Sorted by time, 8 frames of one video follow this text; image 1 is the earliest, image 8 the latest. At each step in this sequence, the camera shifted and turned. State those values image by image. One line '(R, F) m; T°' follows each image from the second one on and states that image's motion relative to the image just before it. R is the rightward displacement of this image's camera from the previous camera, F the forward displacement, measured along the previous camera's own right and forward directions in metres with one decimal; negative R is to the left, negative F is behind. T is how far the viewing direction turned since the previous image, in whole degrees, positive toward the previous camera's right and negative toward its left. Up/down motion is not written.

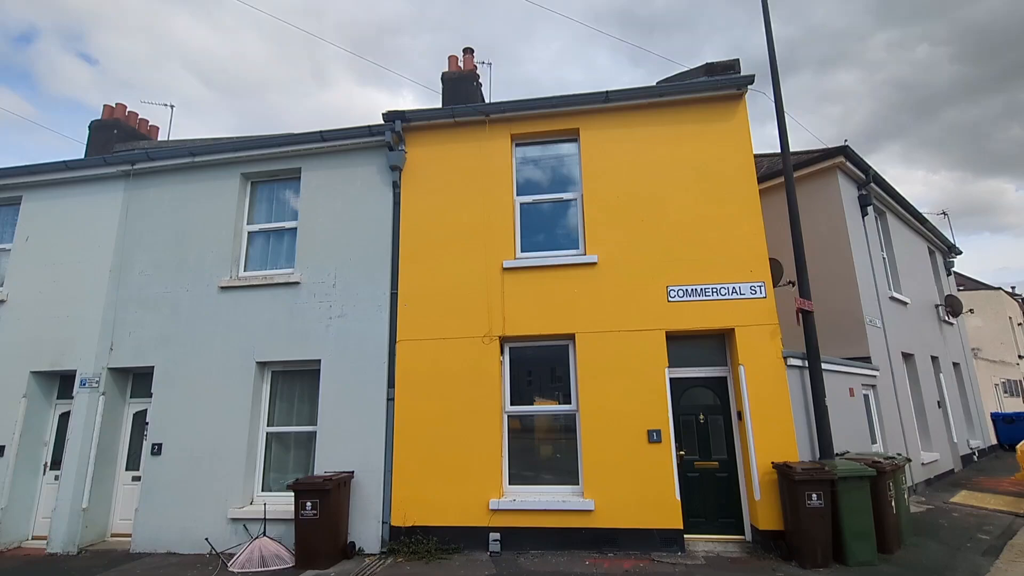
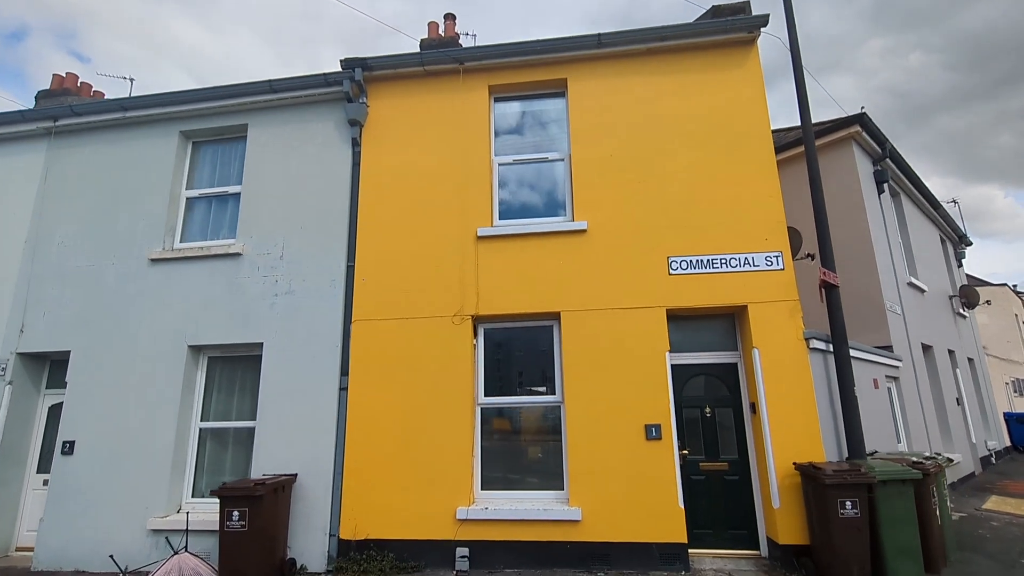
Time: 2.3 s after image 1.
(+0.2, +1.1) m; +1°
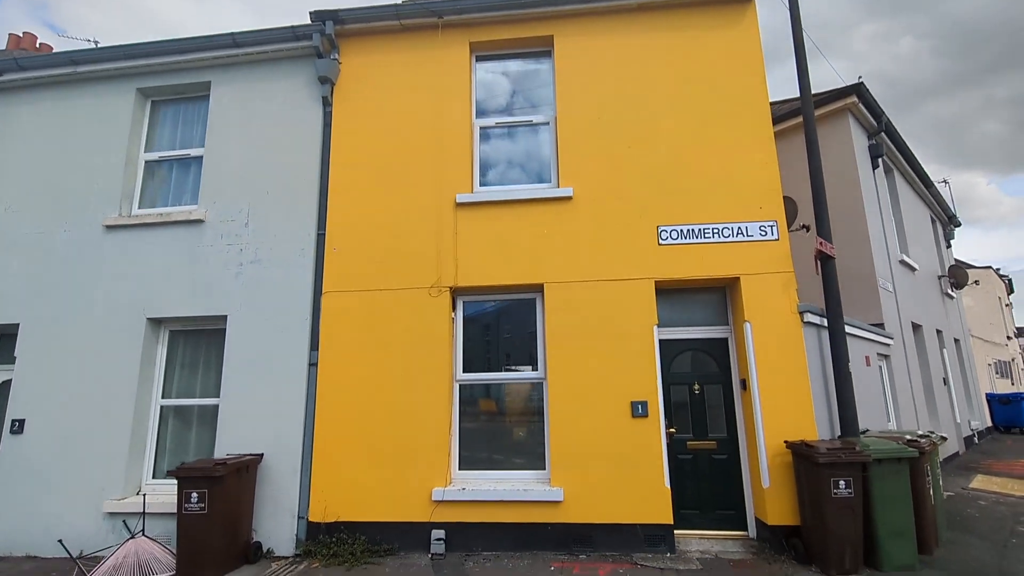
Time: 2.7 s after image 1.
(+0.1, +0.4) m; +1°
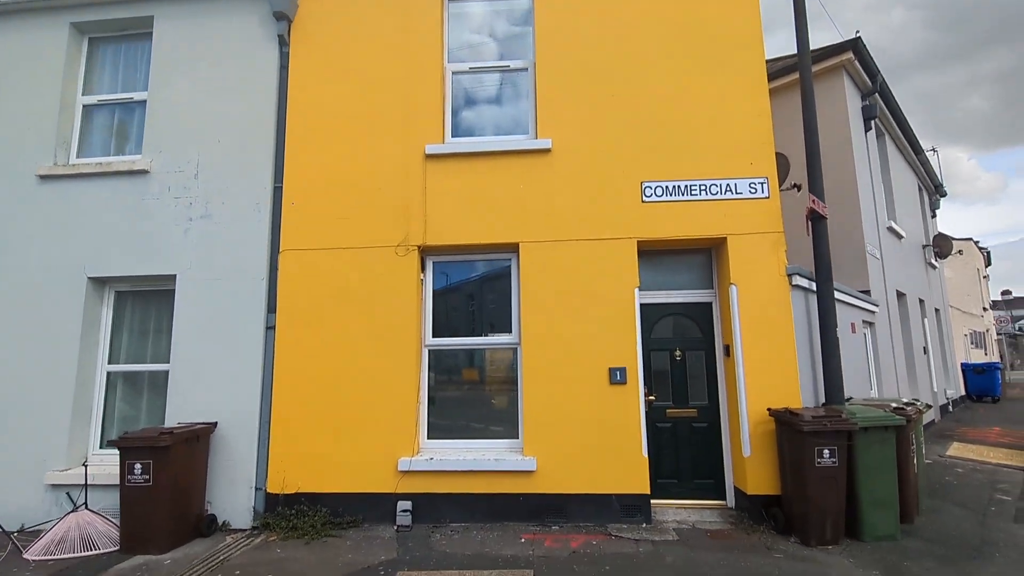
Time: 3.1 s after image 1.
(+0.1, +0.4) m; +2°
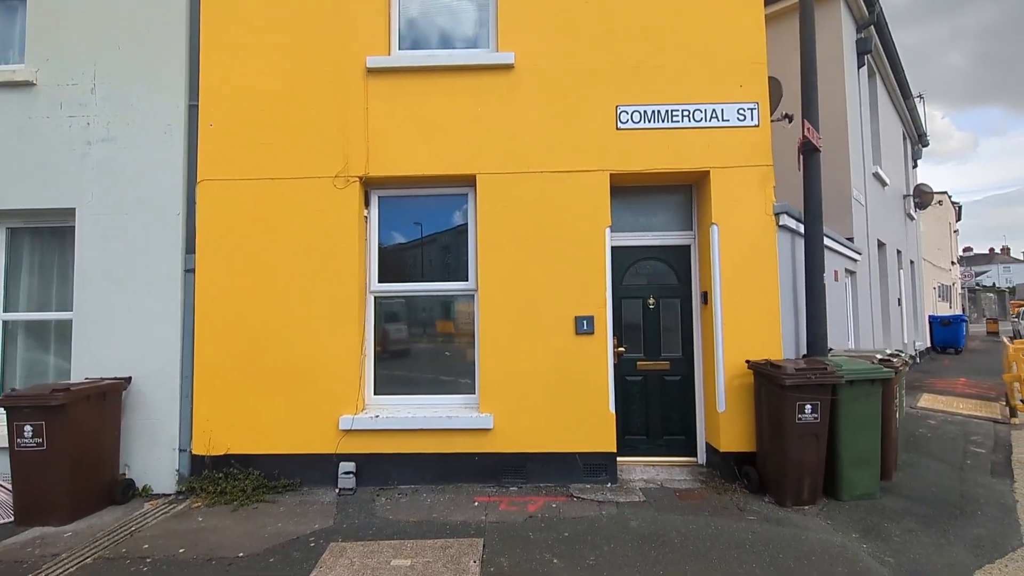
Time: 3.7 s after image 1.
(+0.2, +0.6) m; +3°
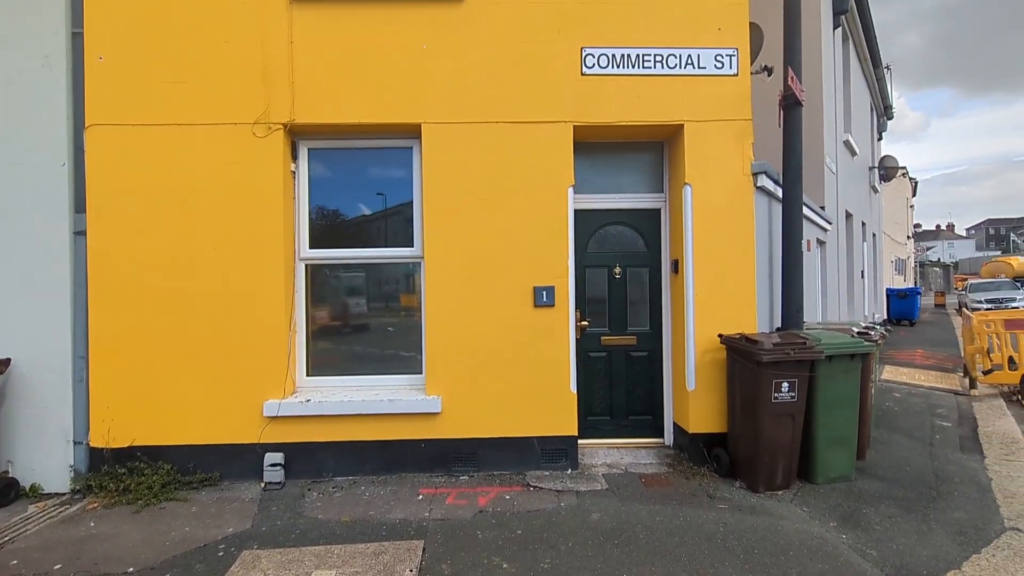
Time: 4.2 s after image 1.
(+0.2, +0.5) m; +4°
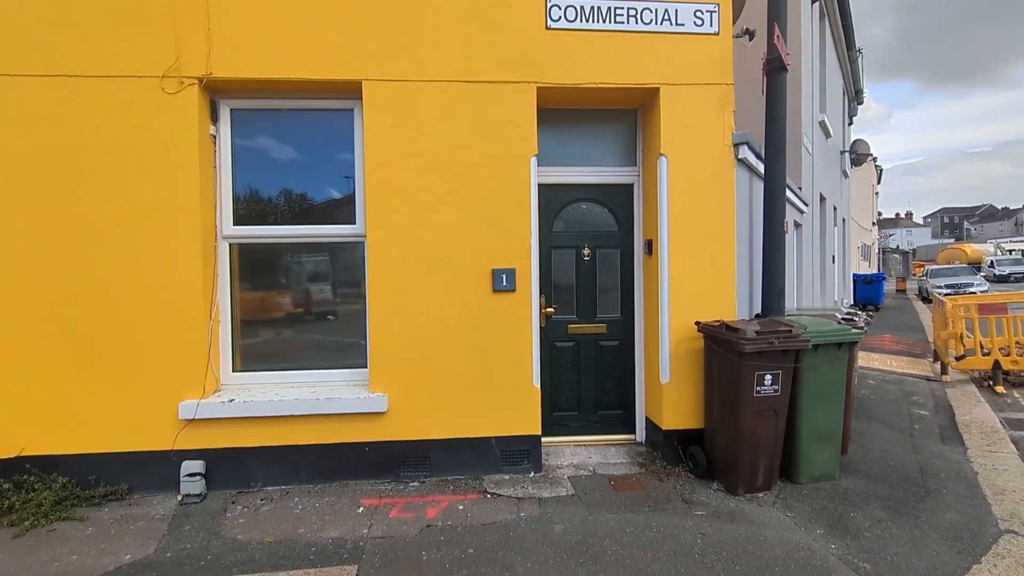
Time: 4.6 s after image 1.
(+0.1, +0.5) m; +3°
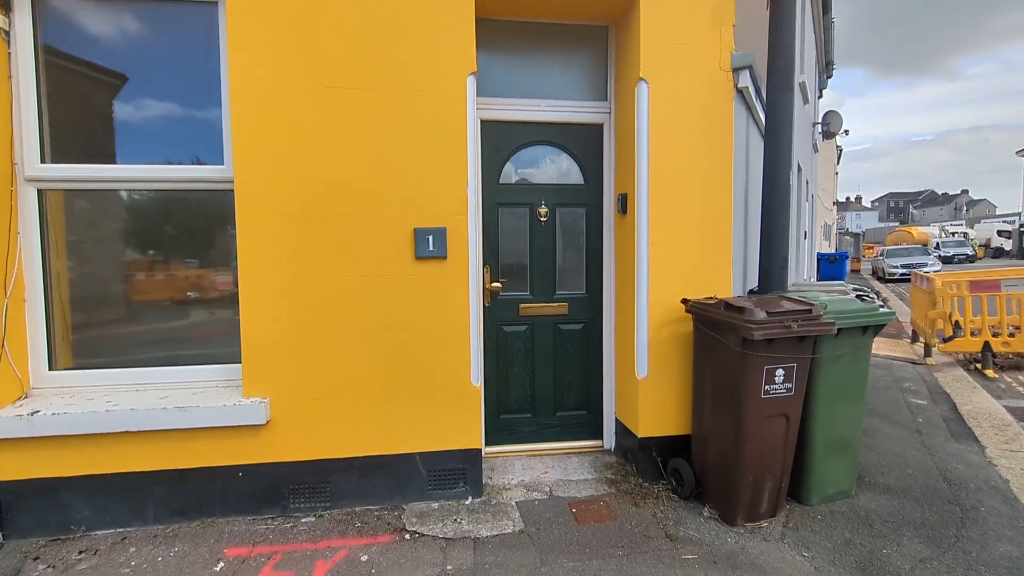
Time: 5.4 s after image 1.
(+0.2, +1.0) m; +4°
